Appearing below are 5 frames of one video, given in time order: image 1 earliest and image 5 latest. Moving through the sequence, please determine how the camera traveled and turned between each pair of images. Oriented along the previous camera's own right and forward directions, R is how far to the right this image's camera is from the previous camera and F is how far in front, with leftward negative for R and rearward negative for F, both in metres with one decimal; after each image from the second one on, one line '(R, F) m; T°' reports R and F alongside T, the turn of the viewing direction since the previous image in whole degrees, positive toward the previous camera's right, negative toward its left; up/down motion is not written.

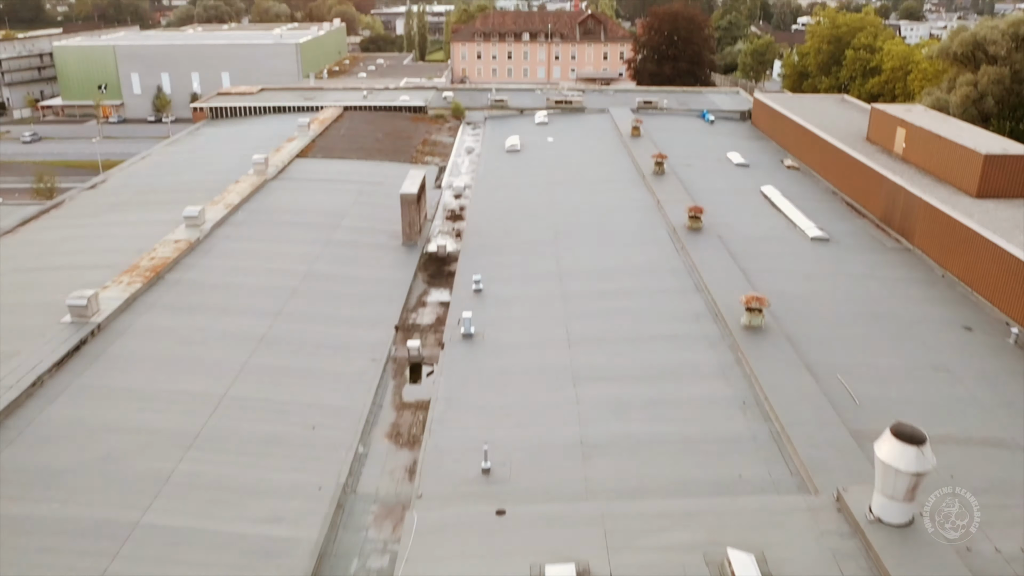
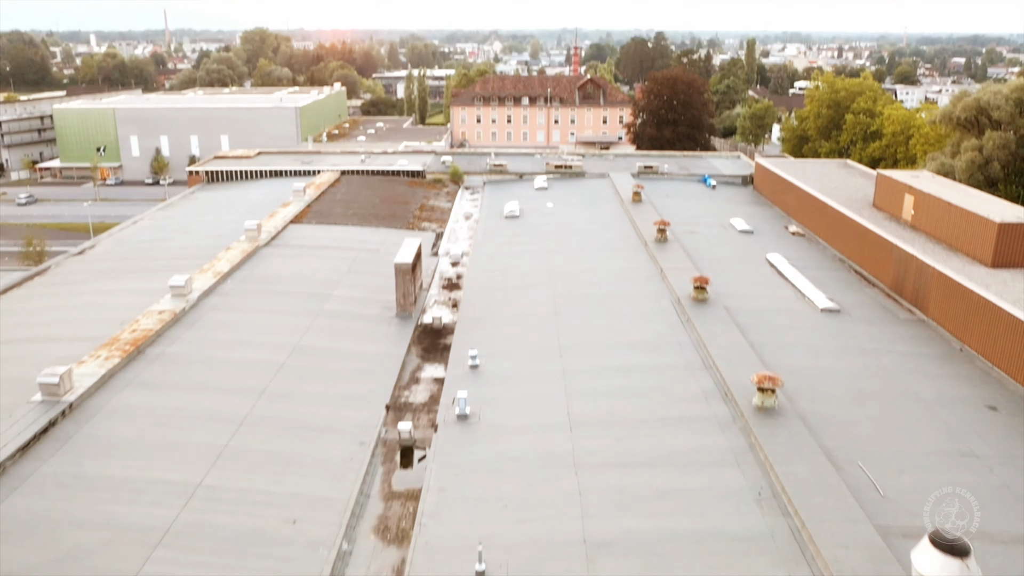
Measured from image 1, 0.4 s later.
(0.0, +0.5) m; 0°
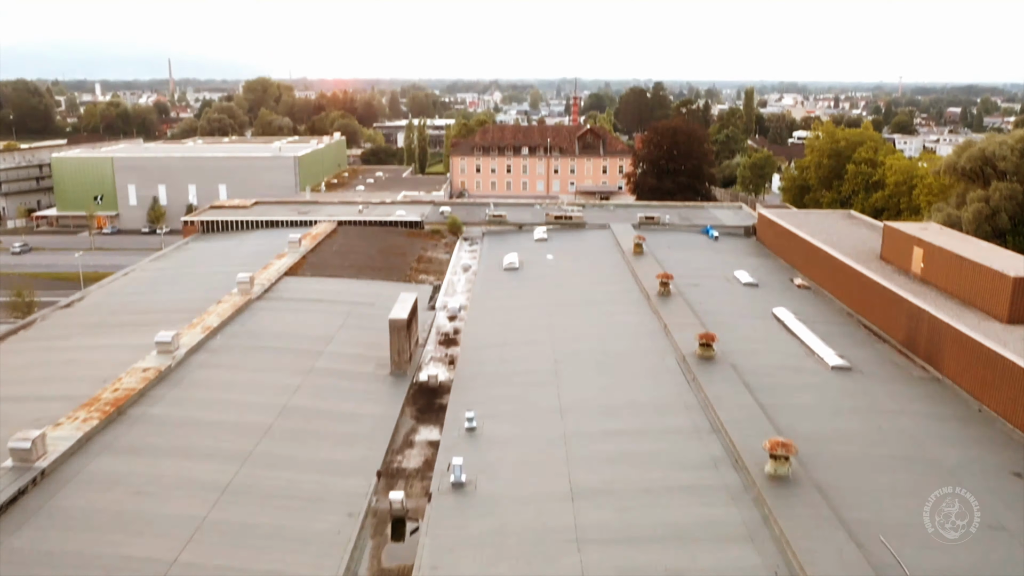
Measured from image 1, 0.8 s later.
(0.0, +0.4) m; 0°
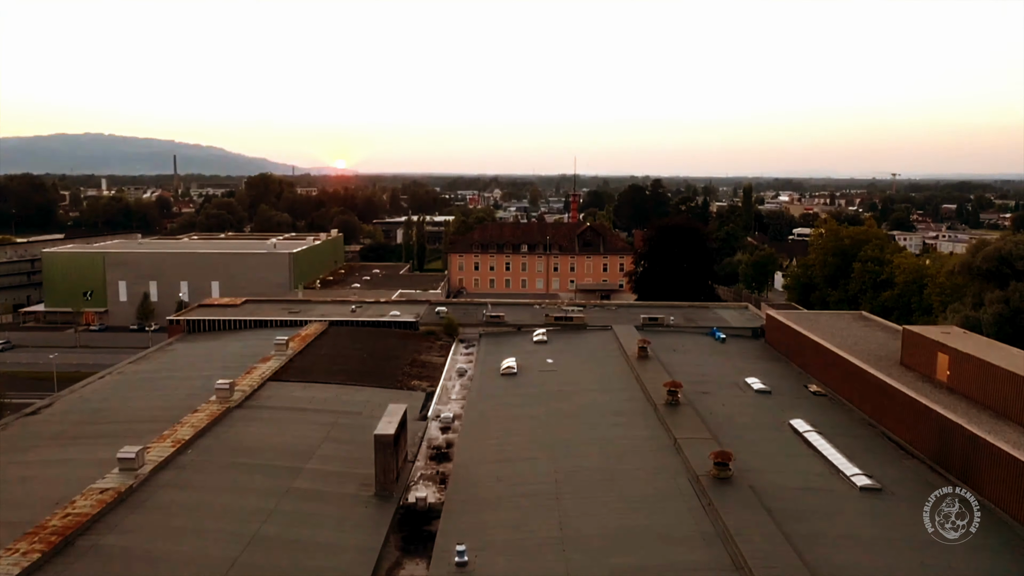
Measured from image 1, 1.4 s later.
(0.0, +0.8) m; 0°
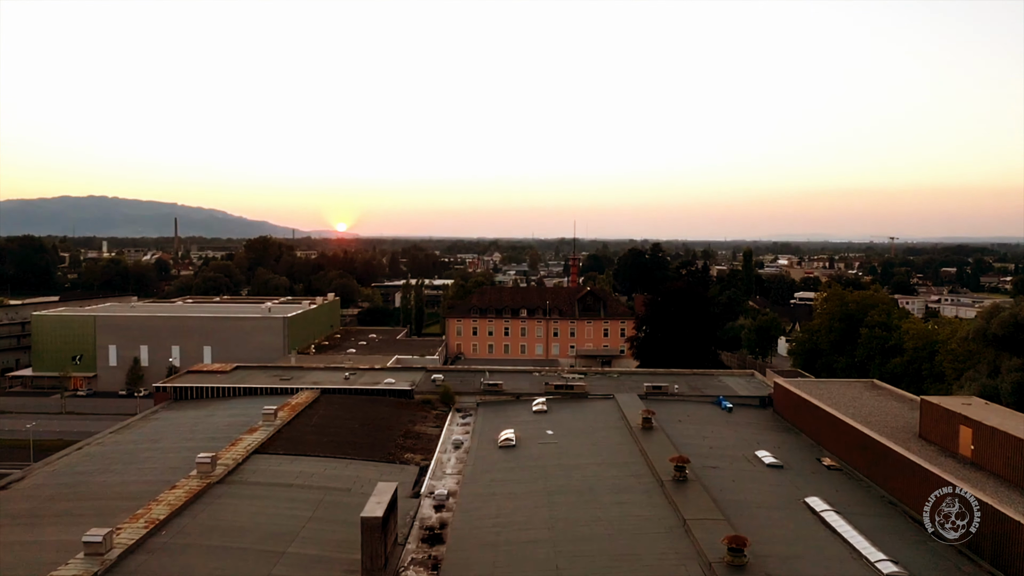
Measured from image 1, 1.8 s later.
(0.0, +0.5) m; 0°
